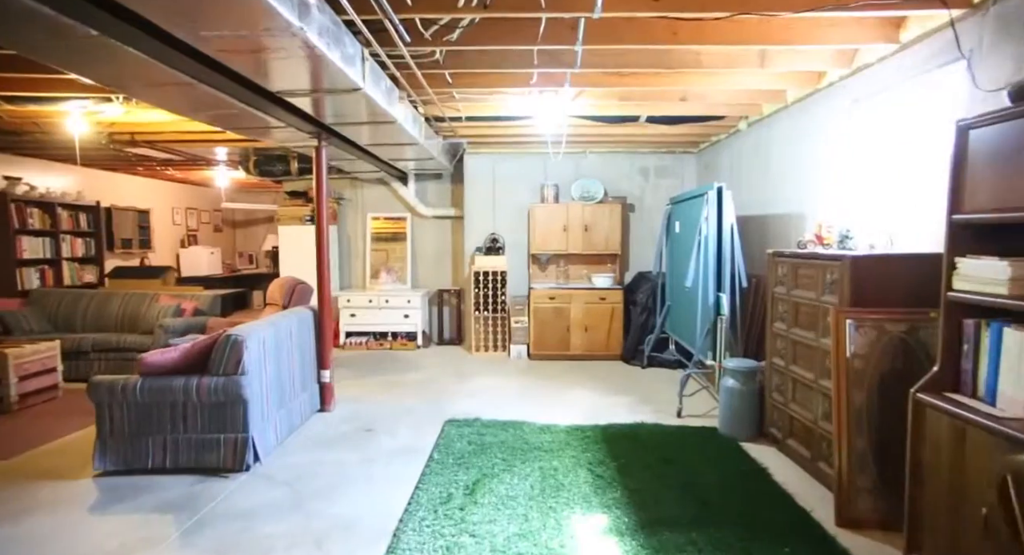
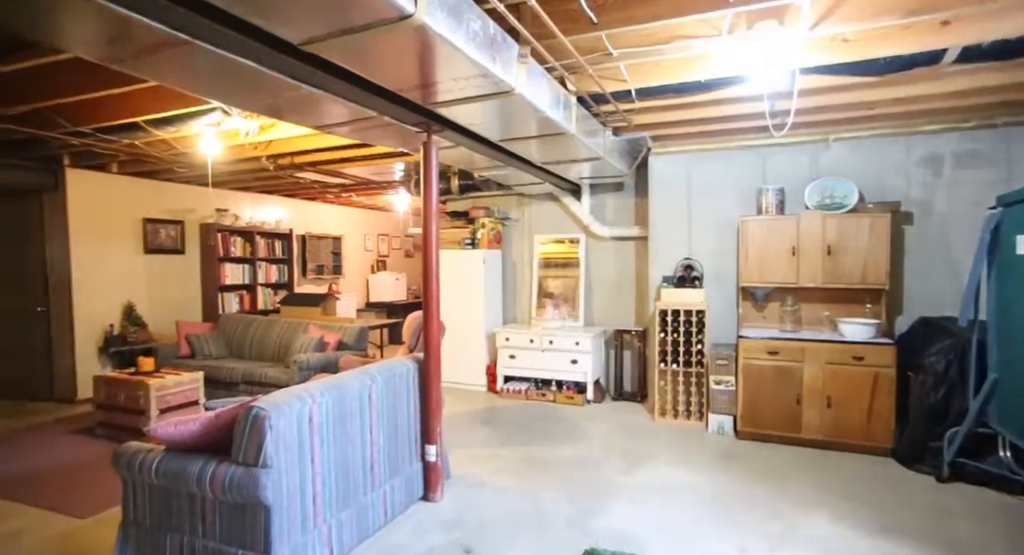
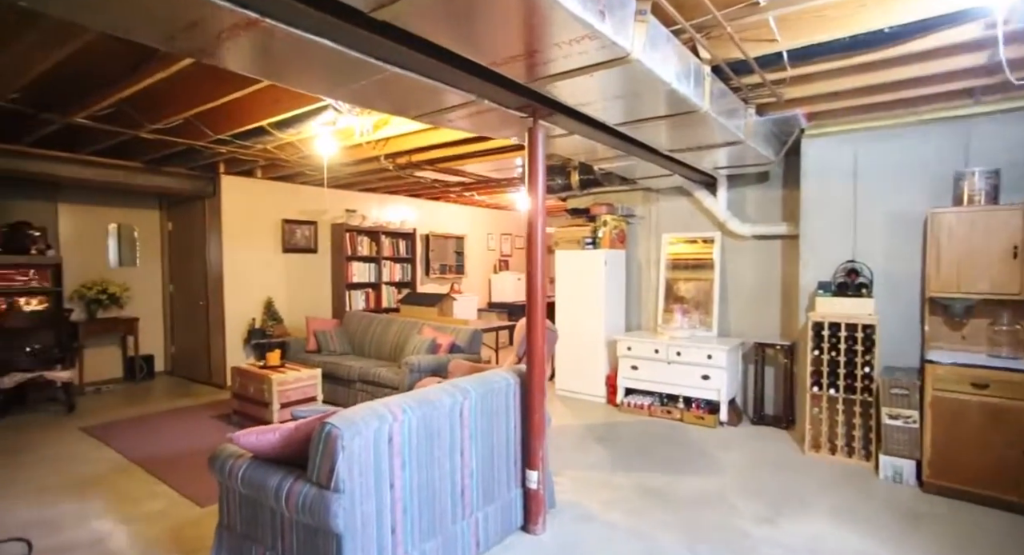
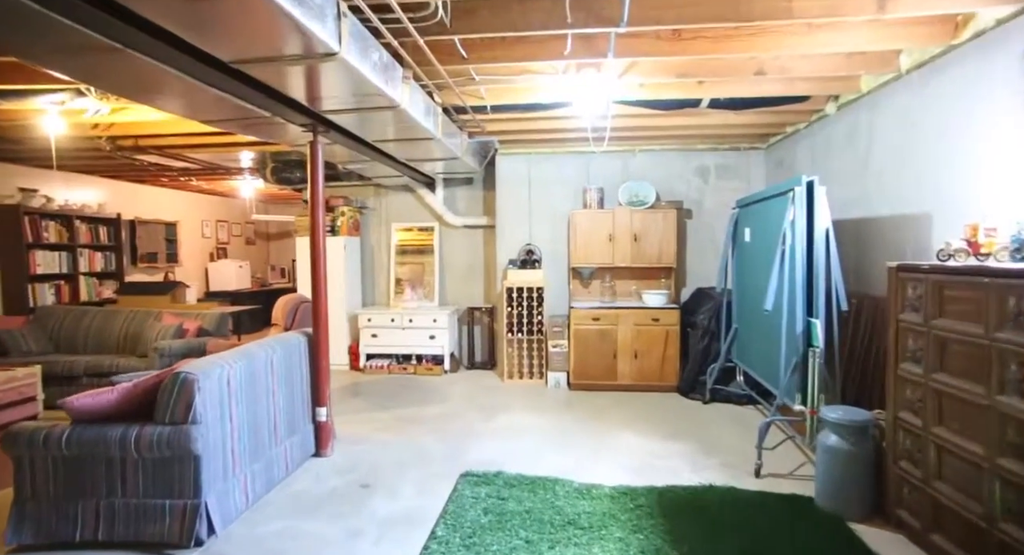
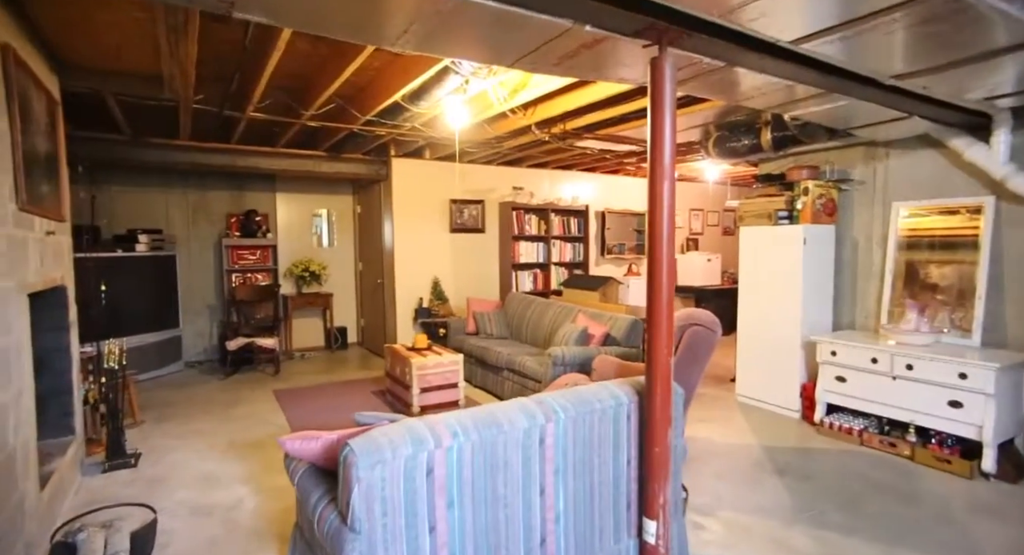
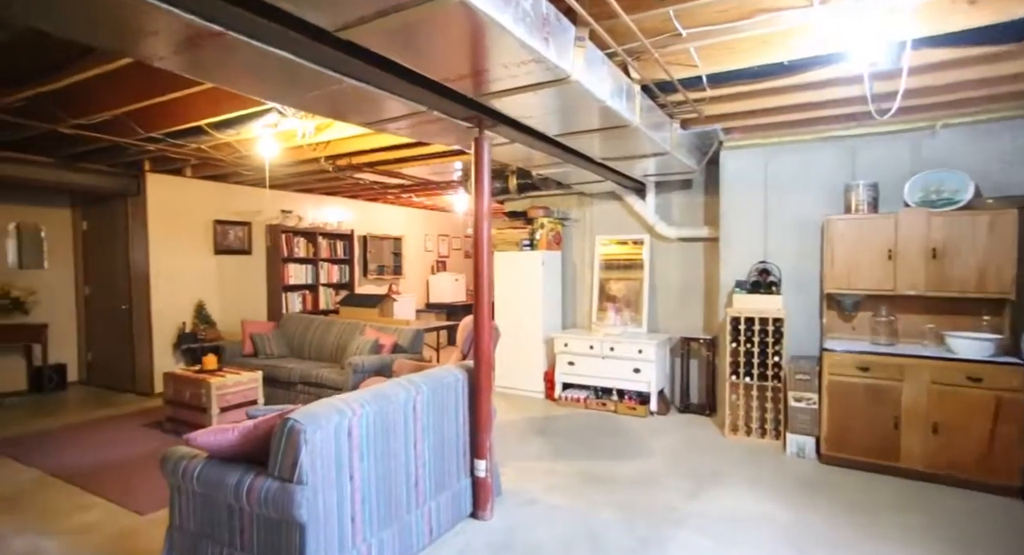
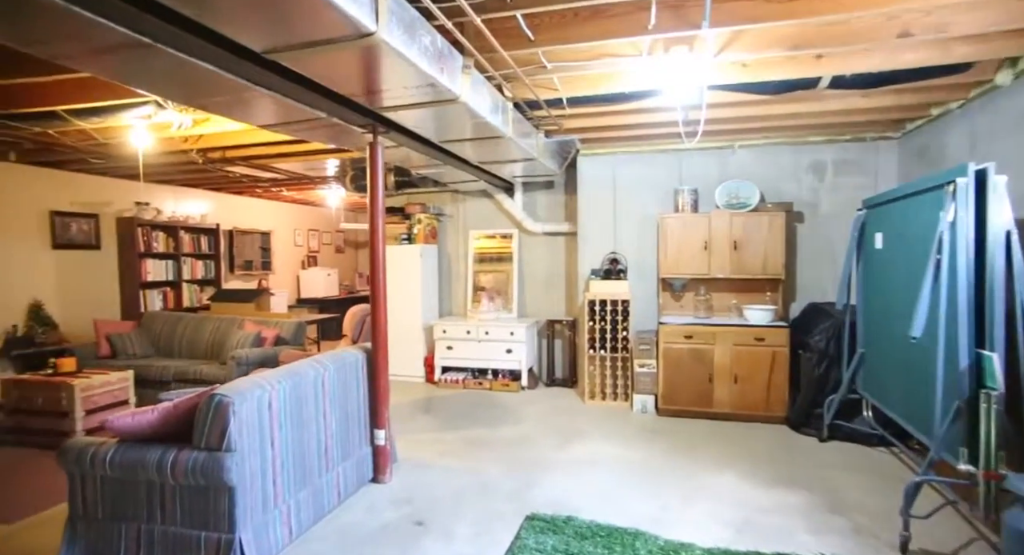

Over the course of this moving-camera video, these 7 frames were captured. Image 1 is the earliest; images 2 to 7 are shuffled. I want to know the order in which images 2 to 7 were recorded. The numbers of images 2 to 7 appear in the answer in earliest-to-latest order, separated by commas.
4, 7, 2, 6, 3, 5
